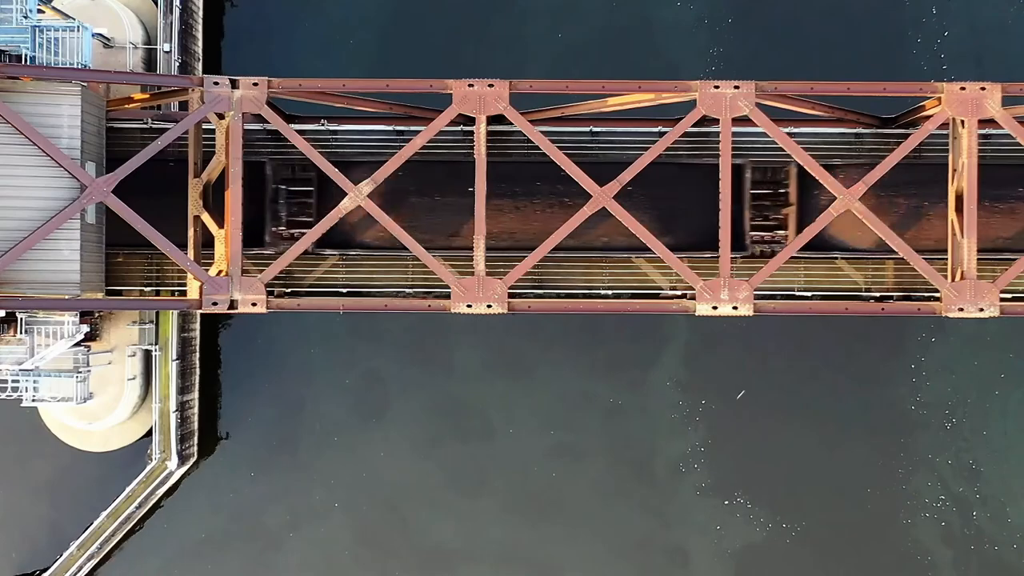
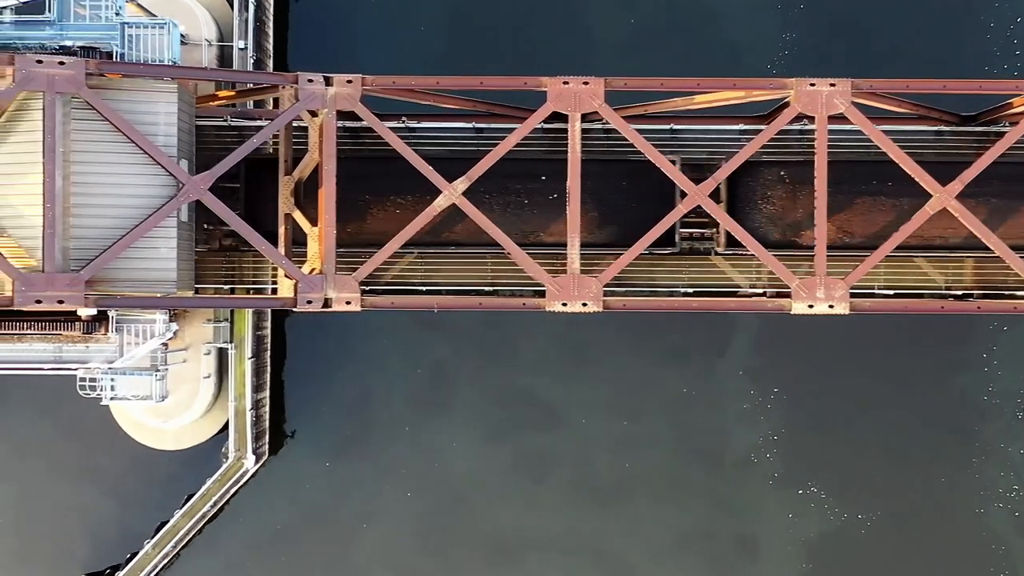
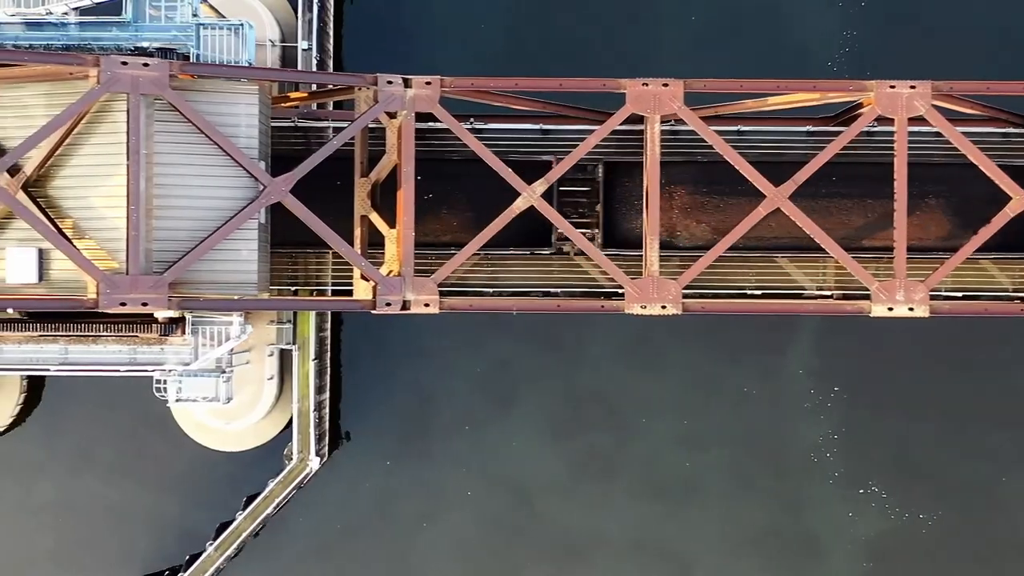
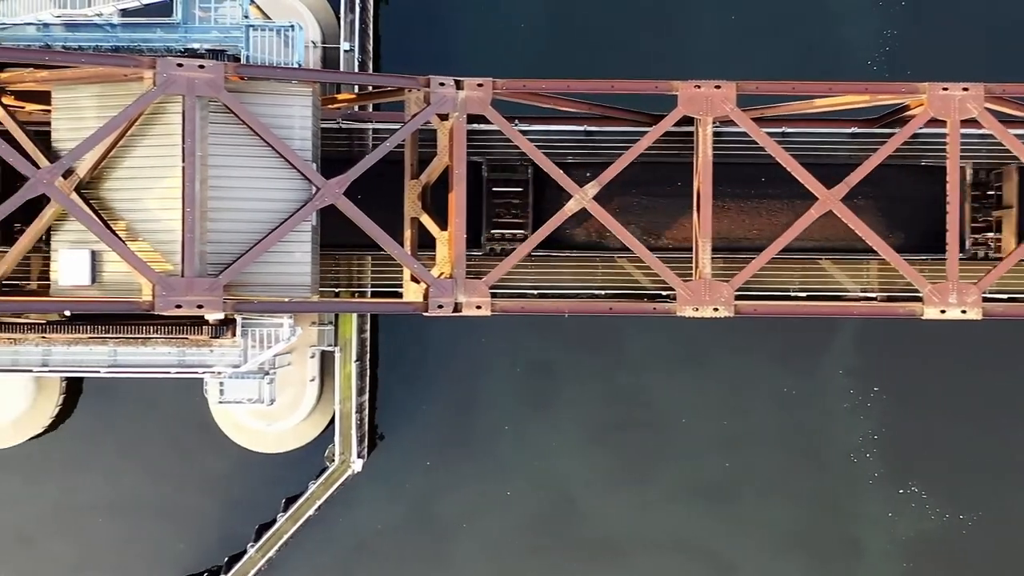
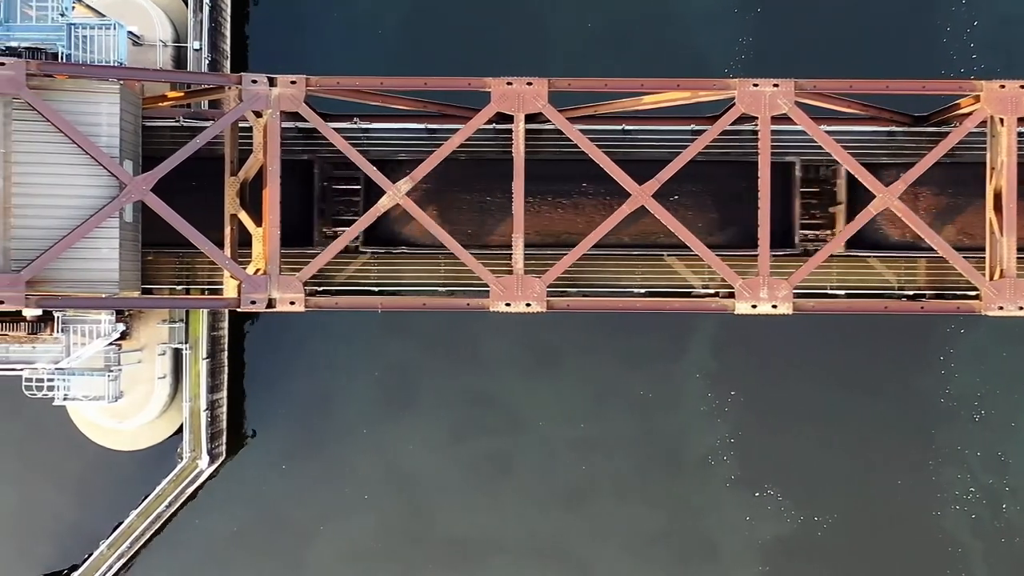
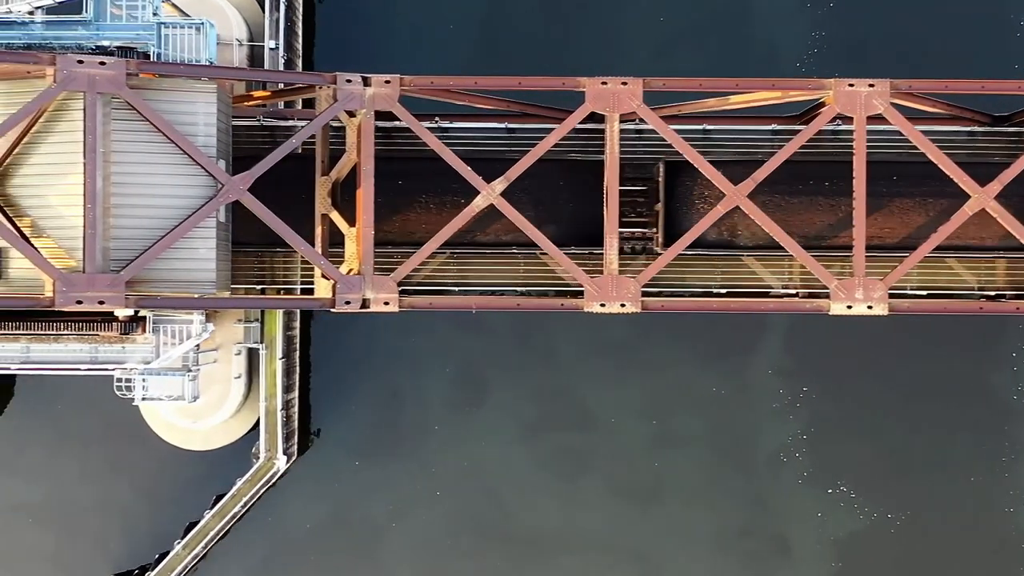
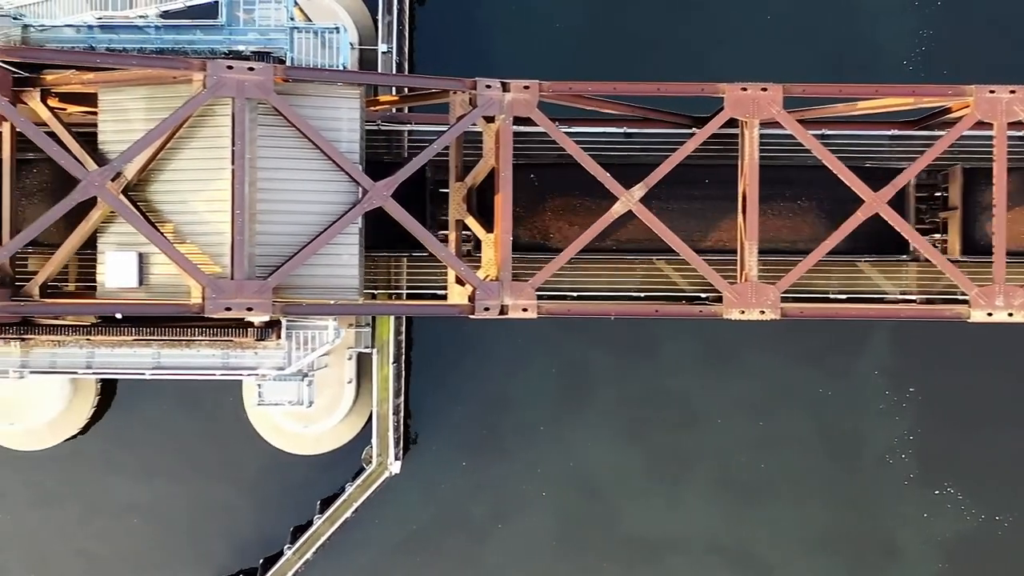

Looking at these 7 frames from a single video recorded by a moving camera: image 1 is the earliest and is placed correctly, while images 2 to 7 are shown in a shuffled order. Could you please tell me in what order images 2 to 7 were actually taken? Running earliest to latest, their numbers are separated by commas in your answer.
5, 2, 6, 3, 4, 7
